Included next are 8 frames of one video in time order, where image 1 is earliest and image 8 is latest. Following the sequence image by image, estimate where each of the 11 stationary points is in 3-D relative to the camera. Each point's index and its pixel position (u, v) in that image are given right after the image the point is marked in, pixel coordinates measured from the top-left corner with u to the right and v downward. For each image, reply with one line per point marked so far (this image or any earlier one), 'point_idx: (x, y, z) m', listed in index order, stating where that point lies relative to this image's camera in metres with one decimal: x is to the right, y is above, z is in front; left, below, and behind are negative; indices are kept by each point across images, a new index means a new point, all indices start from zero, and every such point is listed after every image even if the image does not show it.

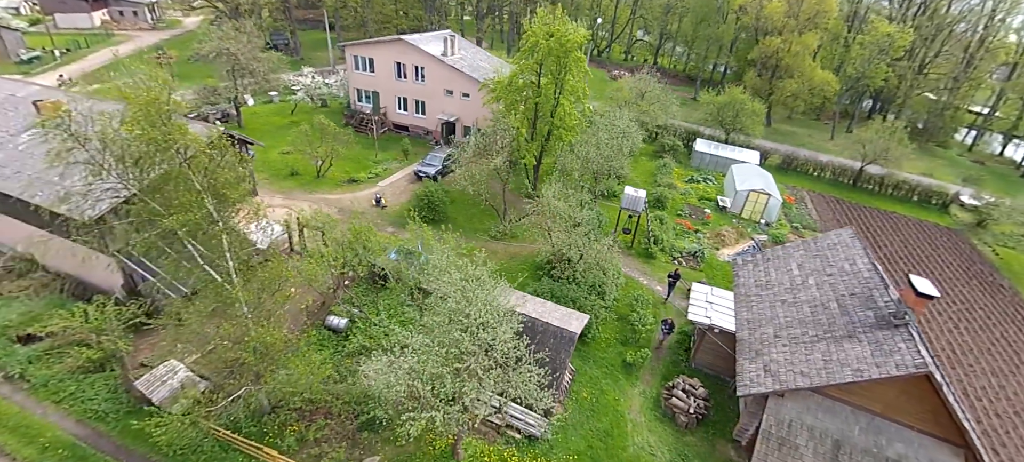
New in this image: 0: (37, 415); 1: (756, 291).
0: (-14.0, -5.2, +13.9) m
1: (+9.6, -2.3, +18.5) m
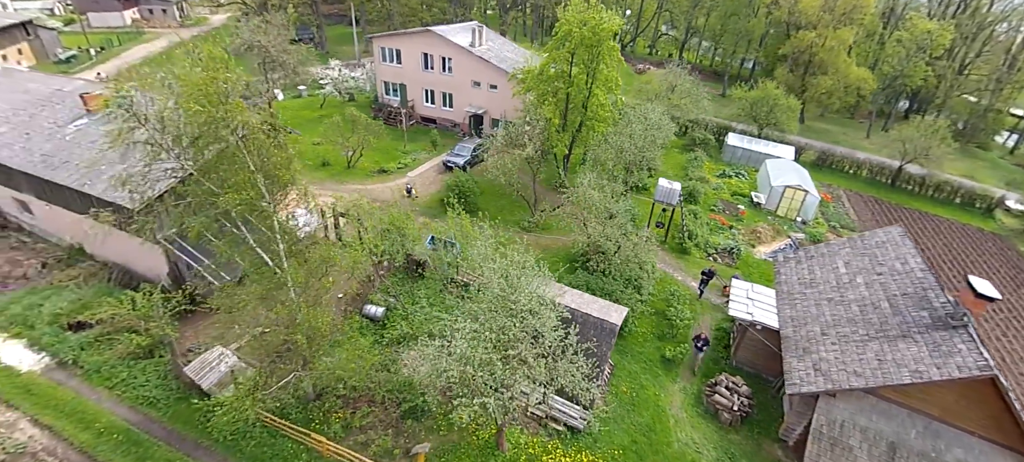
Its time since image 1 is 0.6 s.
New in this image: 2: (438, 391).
0: (-12.8, -4.8, +14.2) m
1: (+11.0, -2.1, +17.9) m
2: (-1.9, -4.2, +12.3) m
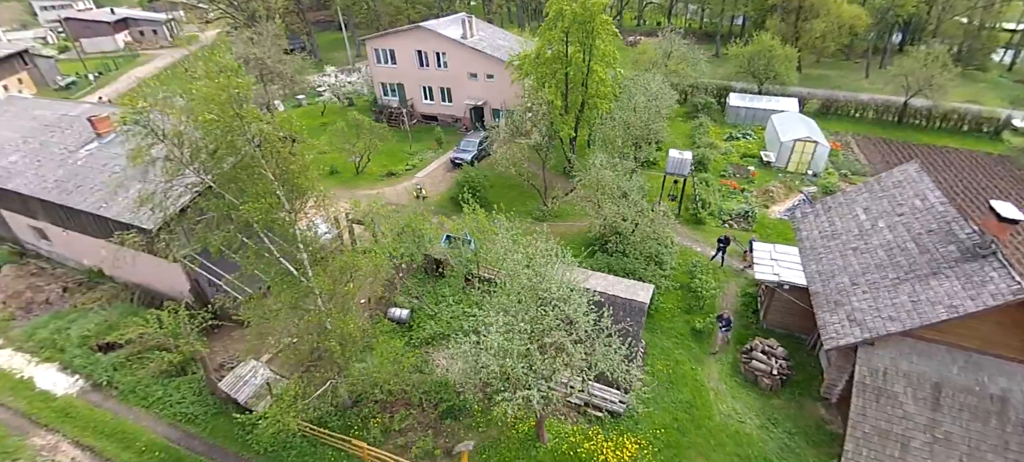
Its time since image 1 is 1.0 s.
0: (-11.7, -5.9, +14.5) m
1: (+11.7, -0.4, +17.5) m
2: (-1.0, -4.1, +12.2) m
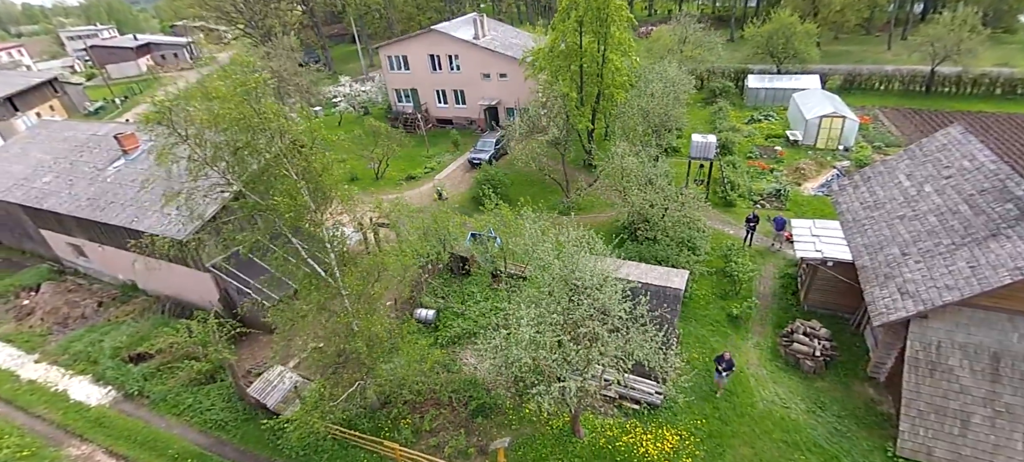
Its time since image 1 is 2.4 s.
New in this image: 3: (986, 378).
0: (-10.6, -6.3, +14.6) m
1: (+12.6, +0.5, +16.7) m
2: (-0.1, -3.9, +11.9) m
3: (+12.0, -3.7, +11.8) m
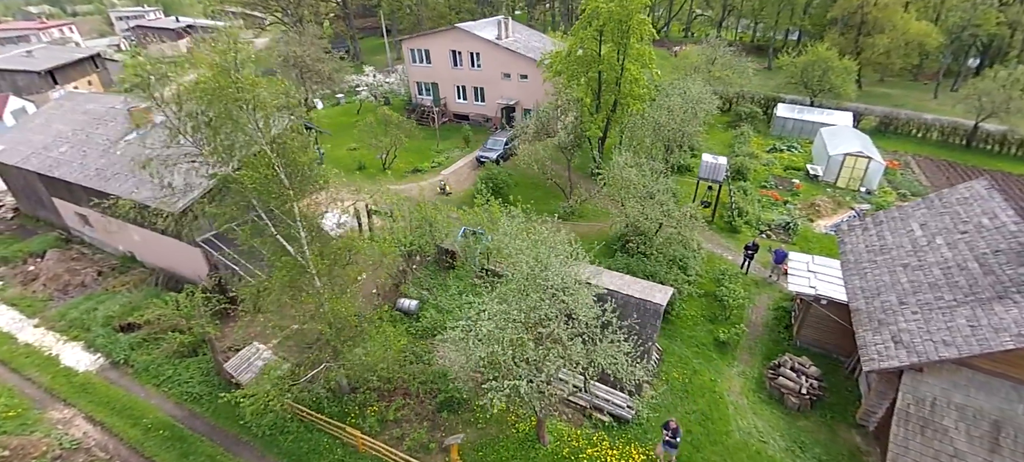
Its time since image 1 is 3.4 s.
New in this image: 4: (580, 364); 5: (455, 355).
0: (-11.5, -5.0, +14.7) m
1: (+12.3, -0.9, +16.1) m
2: (-0.9, -3.7, +11.7) m
3: (+11.1, -4.9, +11.1) m
4: (+1.7, -3.2, +11.0) m
5: (-1.4, -3.1, +11.6) m
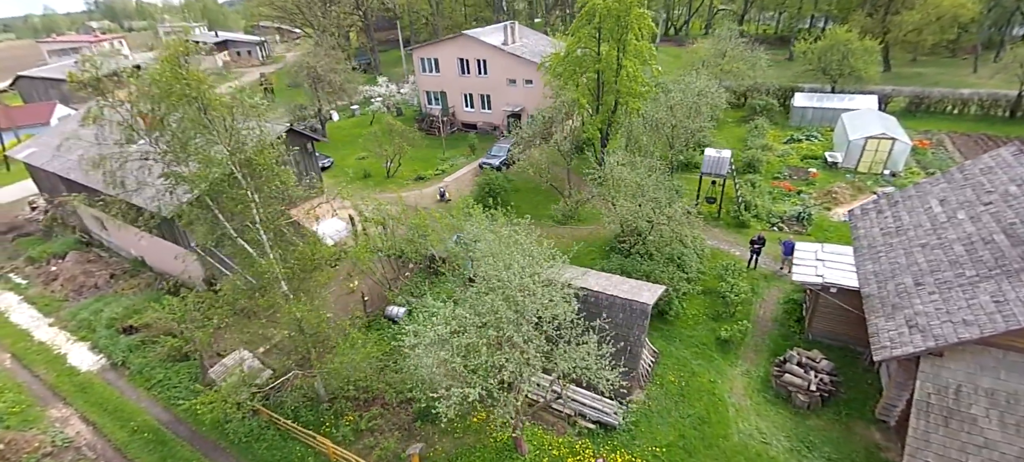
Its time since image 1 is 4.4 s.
0: (-11.8, -5.7, +14.8) m
1: (+11.8, -0.3, +14.9) m
2: (-1.5, -3.8, +11.2) m
3: (+10.5, -4.3, +10.0) m
4: (+1.1, -3.1, +10.4) m
5: (-2.0, -3.2, +11.2) m
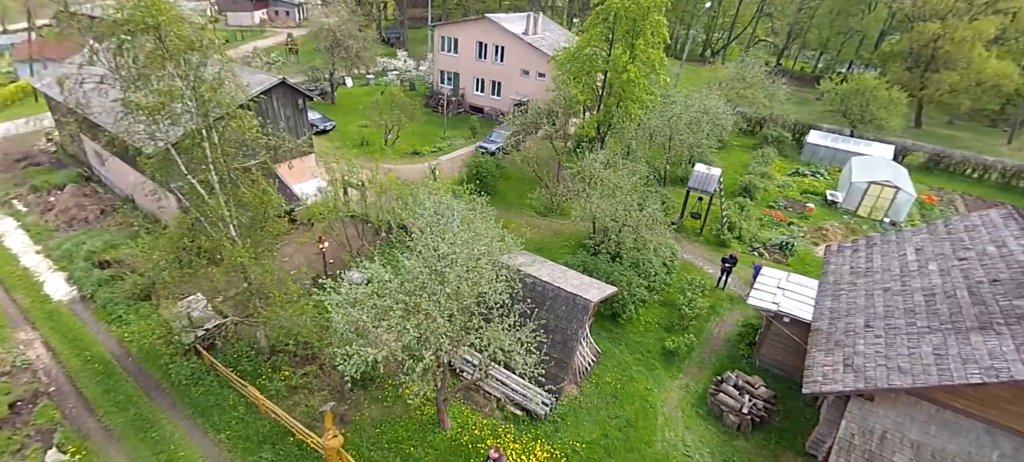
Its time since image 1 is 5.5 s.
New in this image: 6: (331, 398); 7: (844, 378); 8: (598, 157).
0: (-13.5, -3.2, +15.0) m
1: (+10.6, -1.5, +14.8) m
2: (-3.1, -3.0, +11.3) m
3: (+8.7, -5.3, +10.0) m
4: (-0.5, -2.7, +10.5) m
5: (-3.5, -2.3, +11.3) m
6: (-4.6, -4.4, +12.4) m
7: (+7.8, -3.4, +10.9) m
8: (+3.9, +3.1, +19.5) m
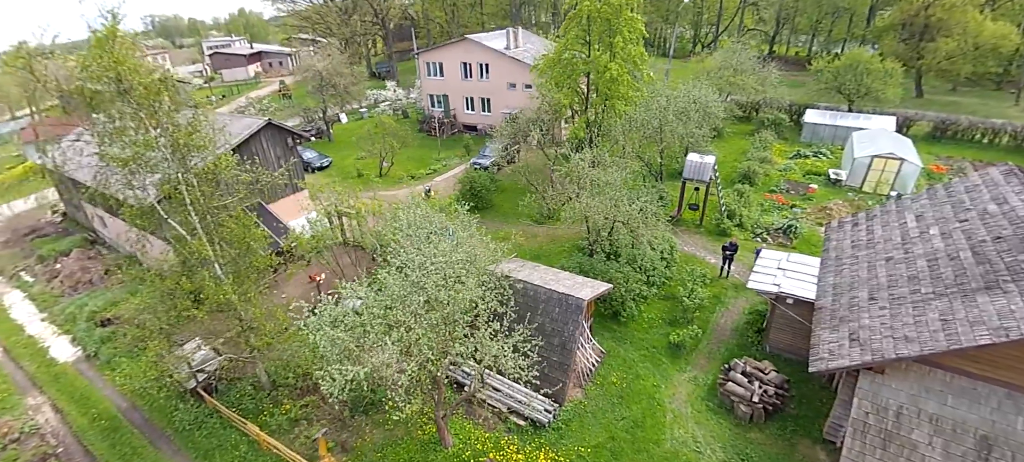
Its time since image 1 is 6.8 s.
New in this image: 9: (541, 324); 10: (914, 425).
0: (-13.4, -4.9, +15.2) m
1: (+10.4, -0.7, +14.5) m
2: (-3.2, -3.5, +11.2) m
3: (+8.8, -4.5, +9.5) m
4: (-0.6, -2.9, +10.3) m
5: (-3.6, -2.9, +11.3) m
6: (-4.5, -5.1, +12.3) m
7: (+7.7, -2.8, +10.6) m
8: (+3.4, +3.0, +19.4) m
9: (+0.8, -2.5, +12.7) m
10: (+8.5, -4.1, +10.1) m
